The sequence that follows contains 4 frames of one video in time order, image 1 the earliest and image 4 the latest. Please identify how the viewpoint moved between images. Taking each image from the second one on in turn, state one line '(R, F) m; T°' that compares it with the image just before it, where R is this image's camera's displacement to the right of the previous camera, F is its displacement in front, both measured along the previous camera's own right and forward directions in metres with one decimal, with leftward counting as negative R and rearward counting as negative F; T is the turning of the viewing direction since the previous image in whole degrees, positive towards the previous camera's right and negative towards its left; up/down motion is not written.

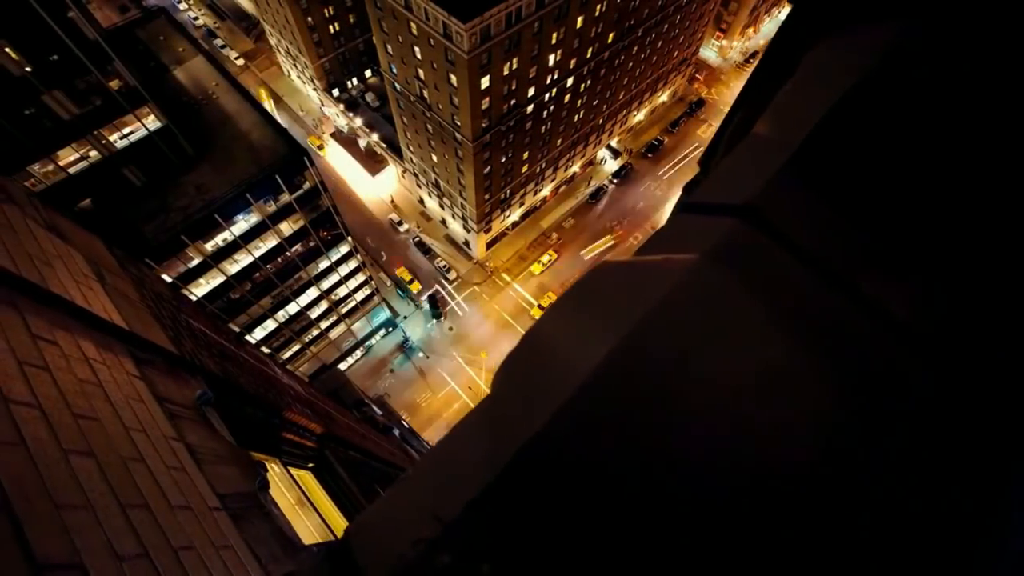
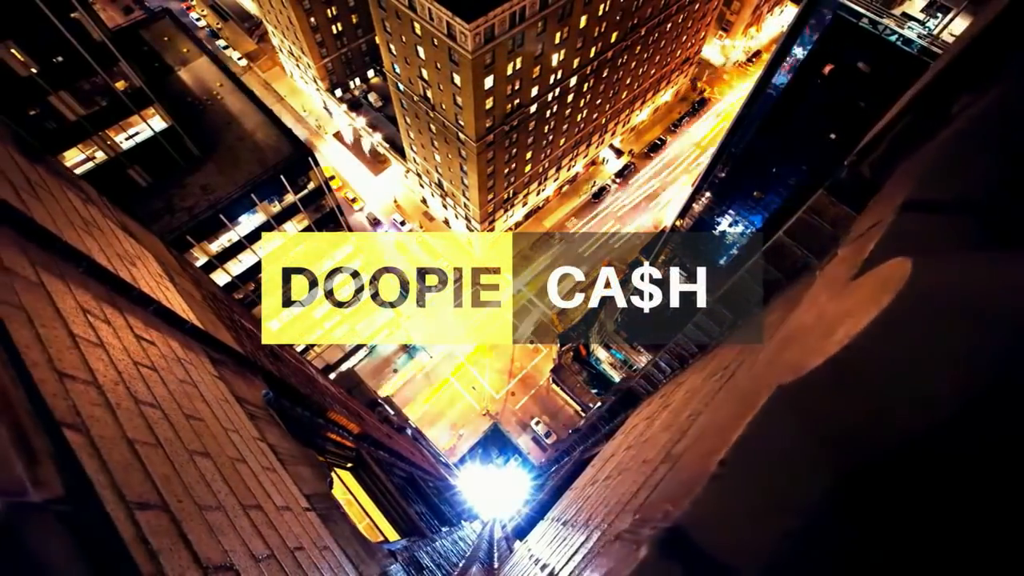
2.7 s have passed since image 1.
(-1.1, 0.0) m; 0°
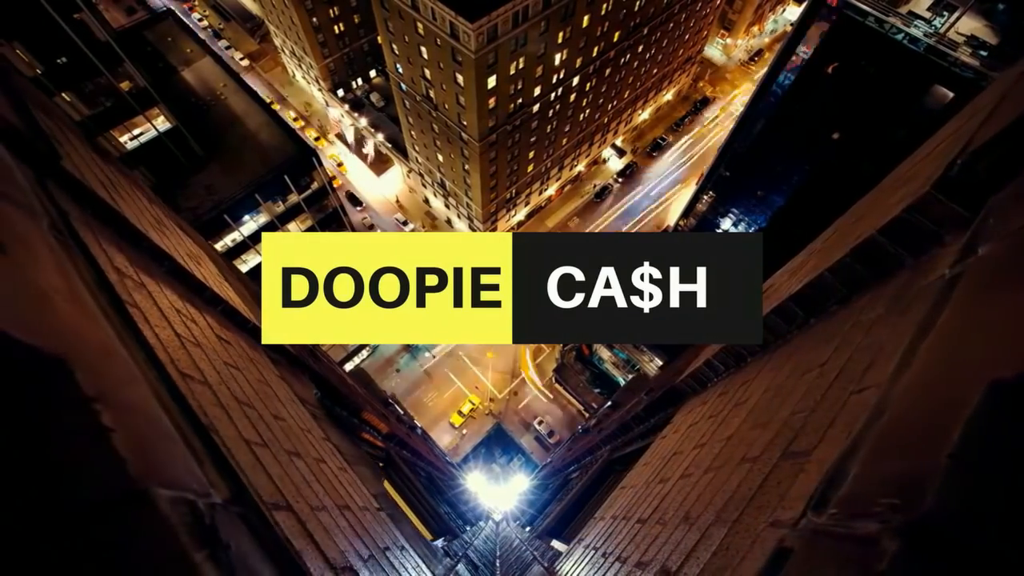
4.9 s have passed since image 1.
(-0.8, 0.0) m; 0°
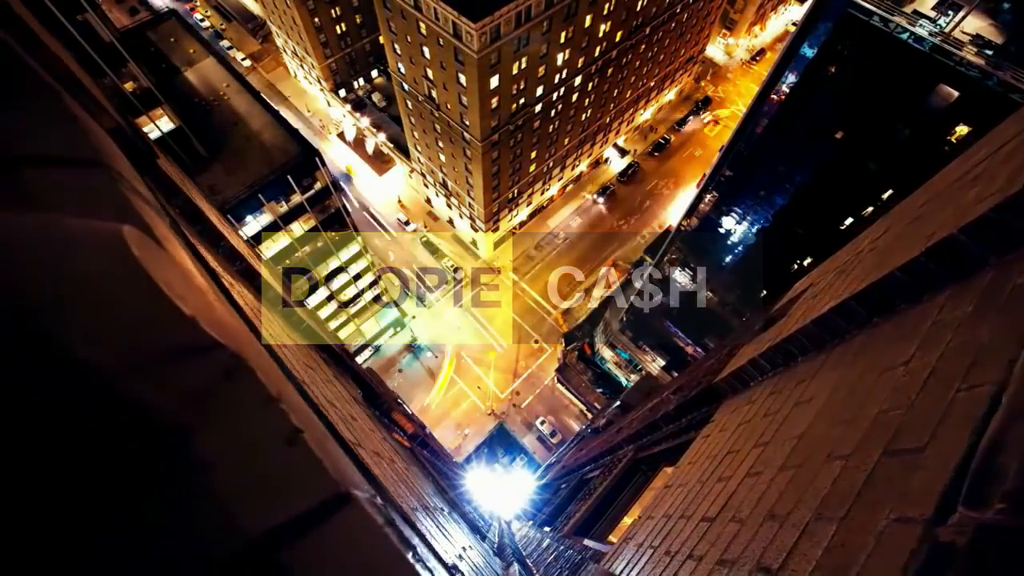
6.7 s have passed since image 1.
(-0.7, 0.0) m; 0°
